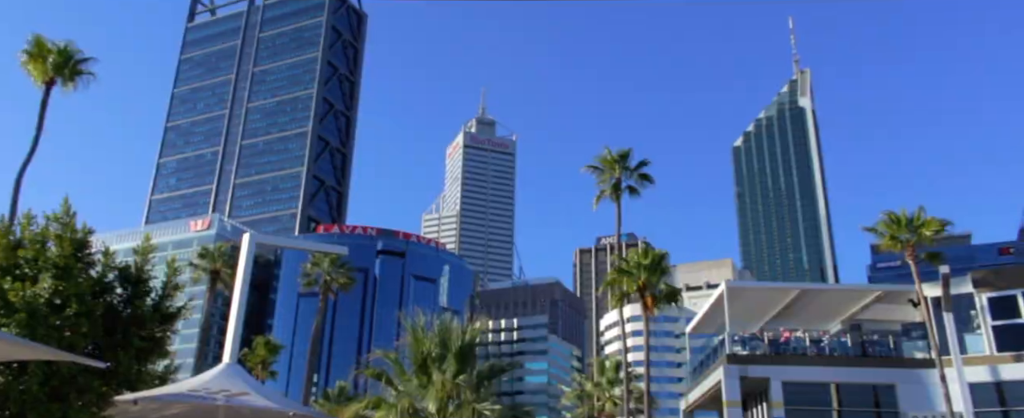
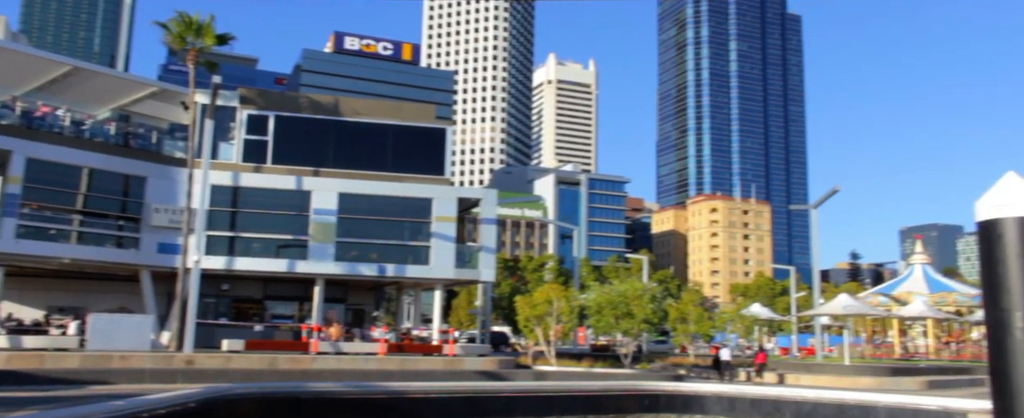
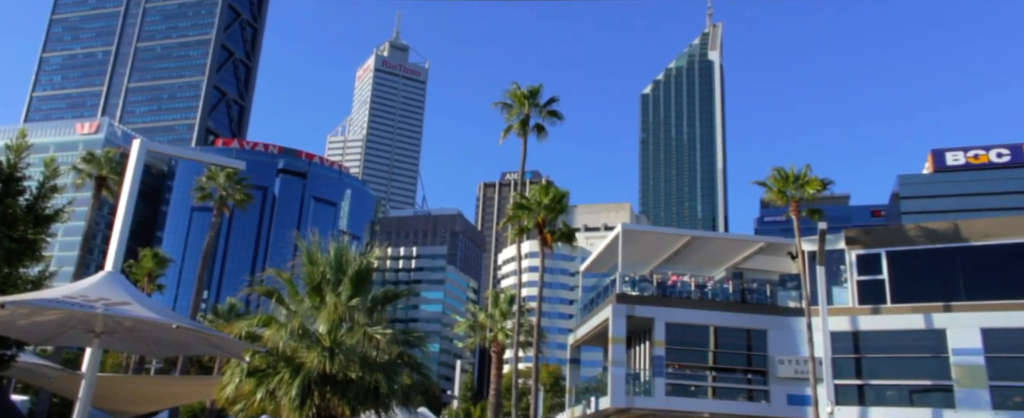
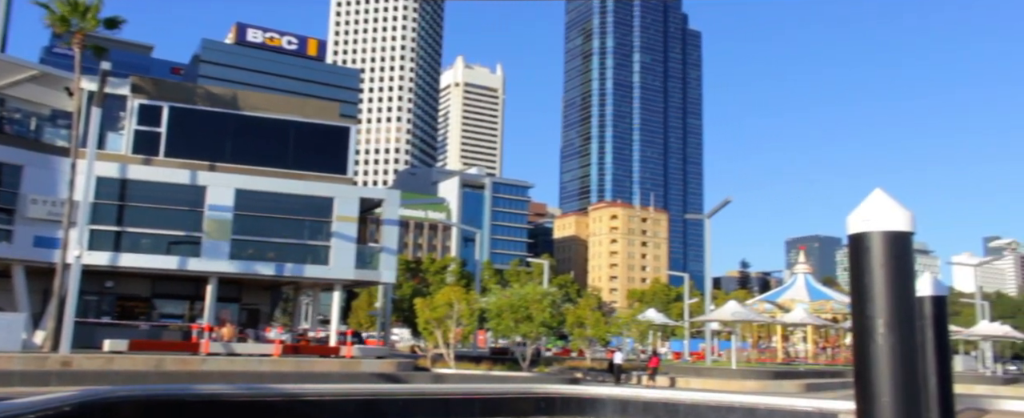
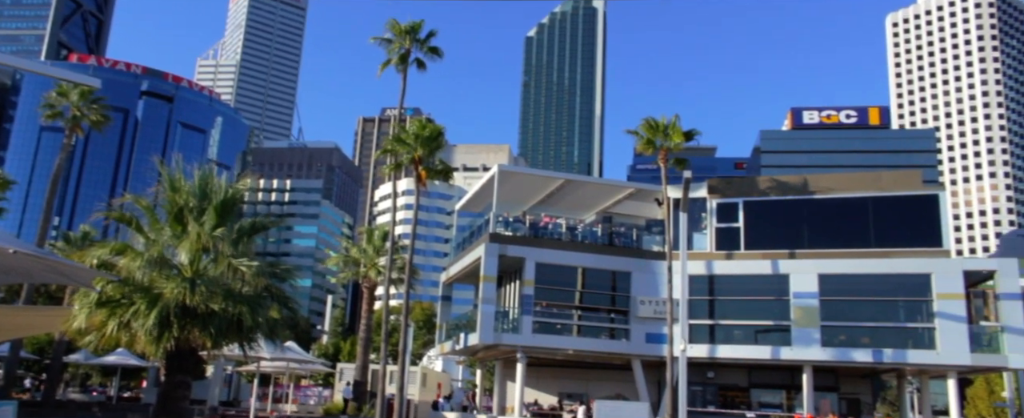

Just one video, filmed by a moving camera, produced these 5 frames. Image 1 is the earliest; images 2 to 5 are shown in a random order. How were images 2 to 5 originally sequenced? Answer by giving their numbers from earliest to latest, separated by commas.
3, 5, 2, 4
